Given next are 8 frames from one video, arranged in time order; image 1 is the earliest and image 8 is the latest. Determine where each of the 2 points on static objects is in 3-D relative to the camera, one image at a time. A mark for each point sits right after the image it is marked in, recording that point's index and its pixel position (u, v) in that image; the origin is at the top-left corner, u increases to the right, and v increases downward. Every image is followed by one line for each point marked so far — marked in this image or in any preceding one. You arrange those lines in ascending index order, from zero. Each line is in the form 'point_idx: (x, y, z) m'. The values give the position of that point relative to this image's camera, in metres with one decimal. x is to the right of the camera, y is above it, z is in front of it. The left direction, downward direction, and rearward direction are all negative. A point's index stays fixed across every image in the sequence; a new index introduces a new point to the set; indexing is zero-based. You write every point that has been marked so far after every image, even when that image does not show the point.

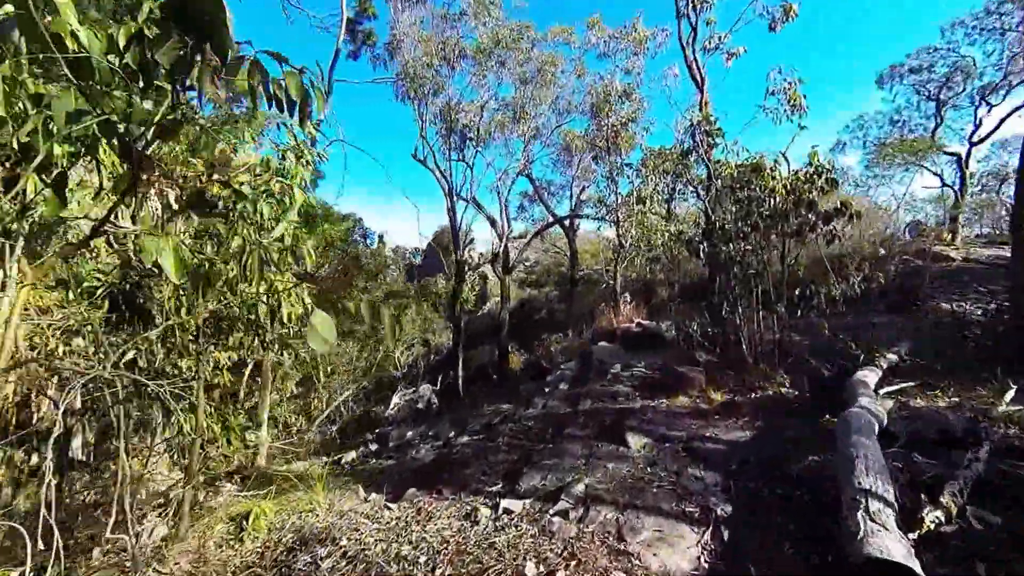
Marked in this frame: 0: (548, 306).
0: (+0.8, -0.3, +18.1) m
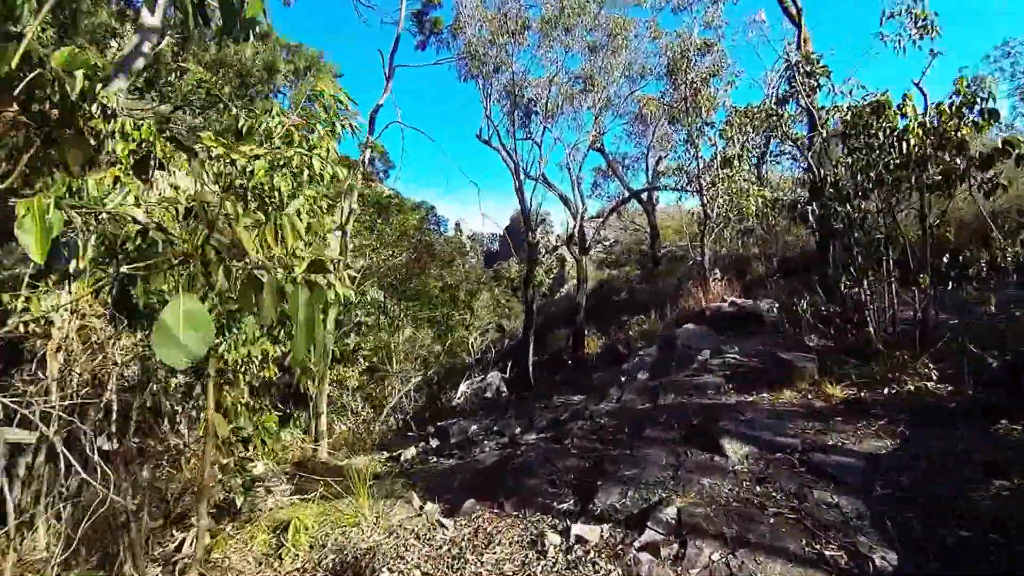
0: (+2.0, 0.0, +17.3) m
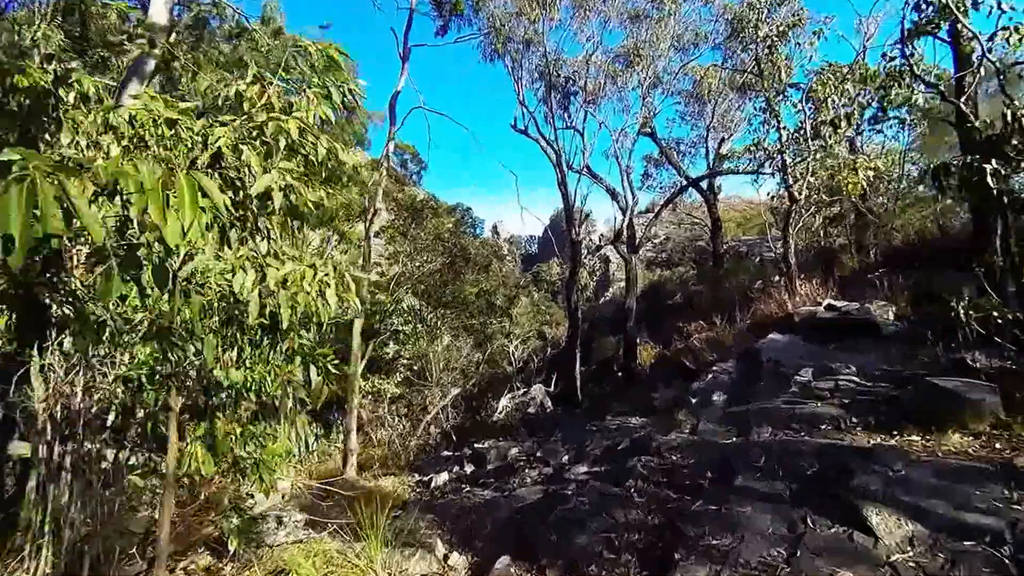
0: (+2.7, 0.0, +16.1) m
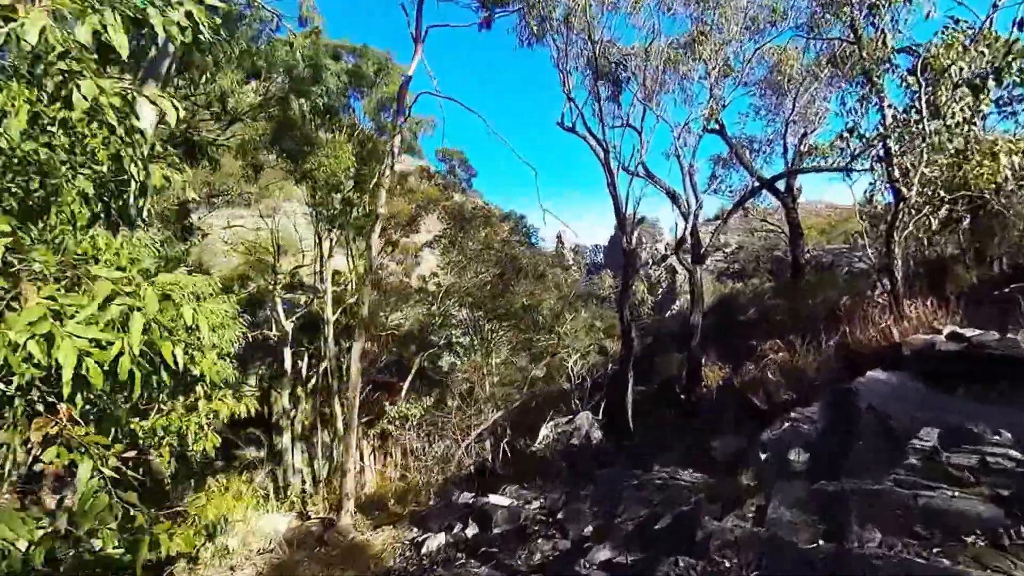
0: (+3.5, -0.2, +14.7) m
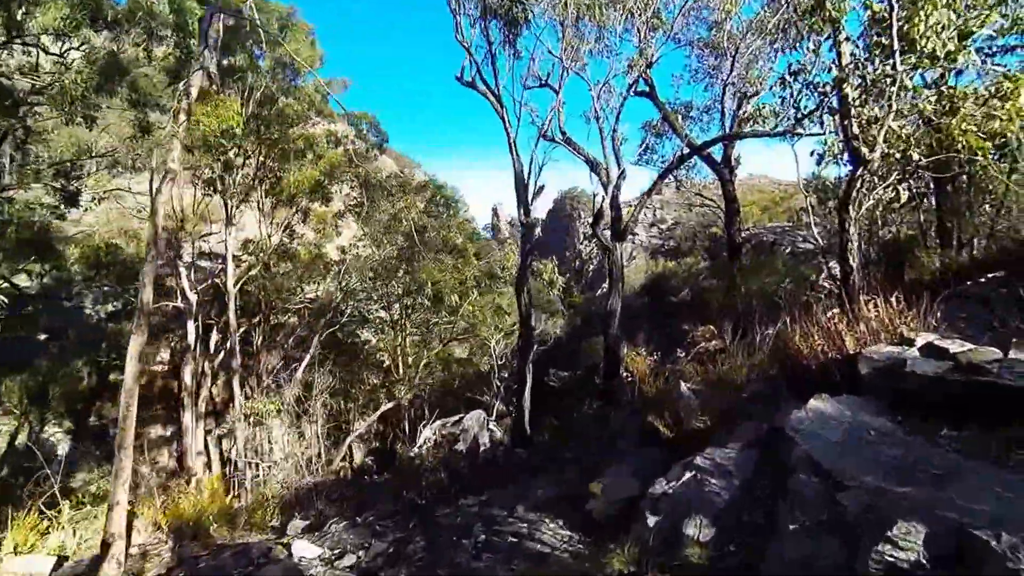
0: (+2.3, 0.0, +13.6) m
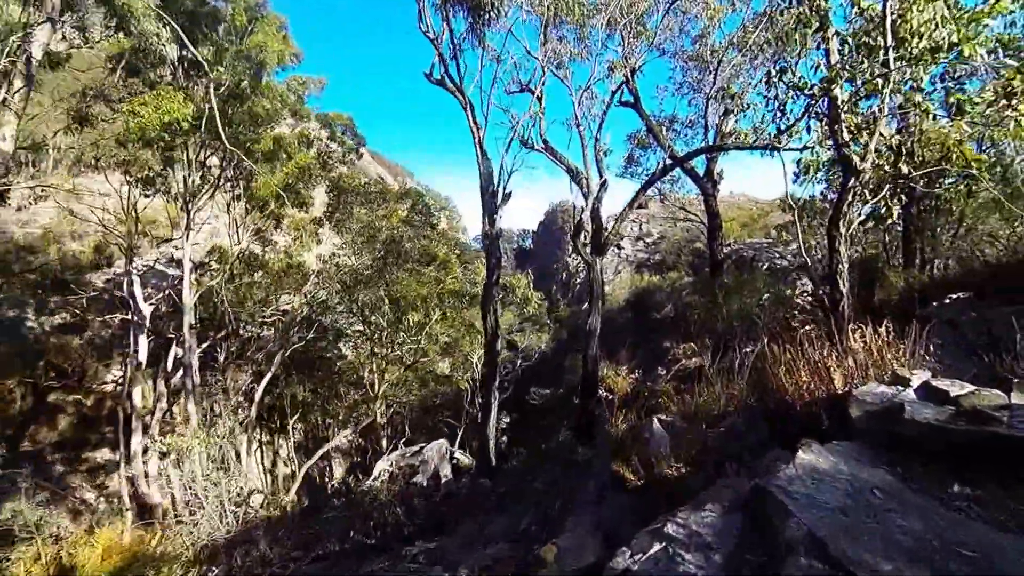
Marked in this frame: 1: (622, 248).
0: (+2.1, -0.1, +13.0) m
1: (+1.8, +0.7, +17.4) m
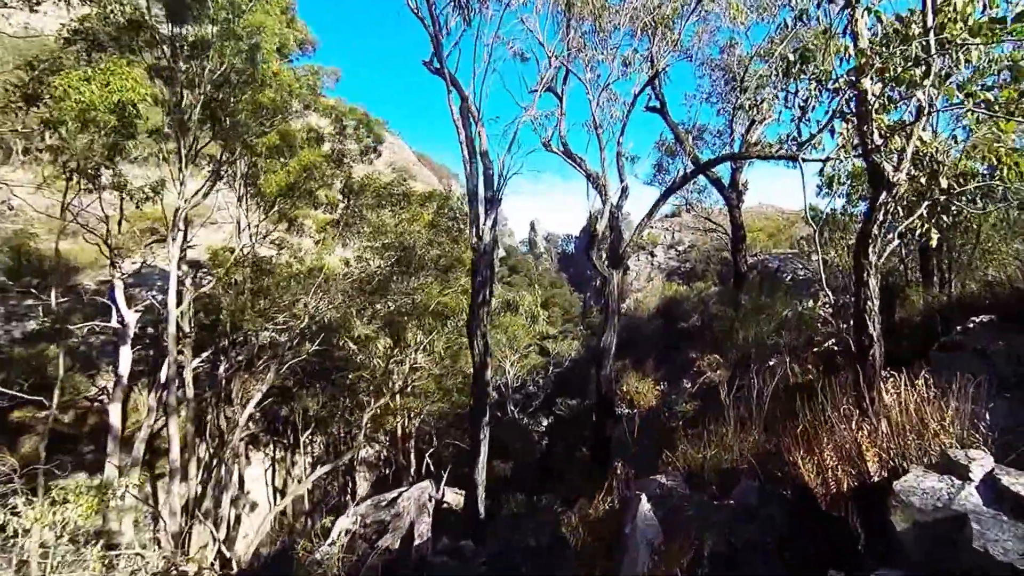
0: (+2.3, -0.3, +12.3) m
1: (+2.3, +0.5, +16.6) m
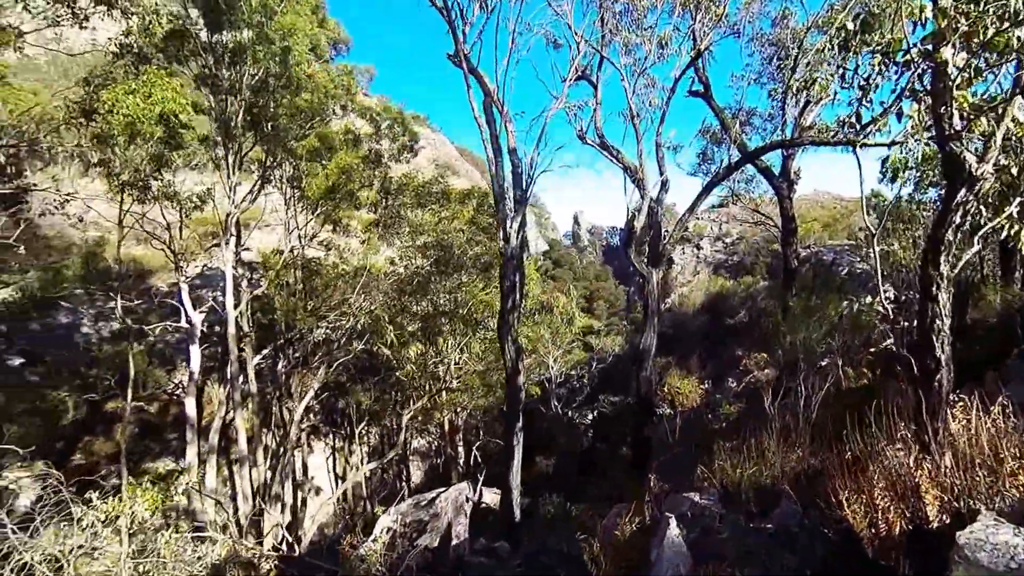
0: (+2.8, -0.2, +11.9) m
1: (+2.9, +0.6, +16.3) m
